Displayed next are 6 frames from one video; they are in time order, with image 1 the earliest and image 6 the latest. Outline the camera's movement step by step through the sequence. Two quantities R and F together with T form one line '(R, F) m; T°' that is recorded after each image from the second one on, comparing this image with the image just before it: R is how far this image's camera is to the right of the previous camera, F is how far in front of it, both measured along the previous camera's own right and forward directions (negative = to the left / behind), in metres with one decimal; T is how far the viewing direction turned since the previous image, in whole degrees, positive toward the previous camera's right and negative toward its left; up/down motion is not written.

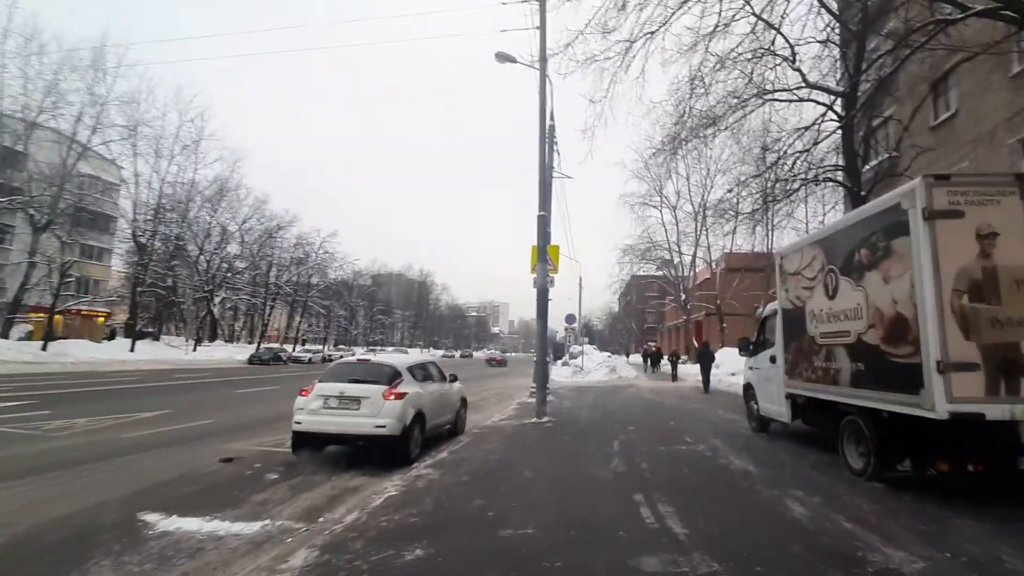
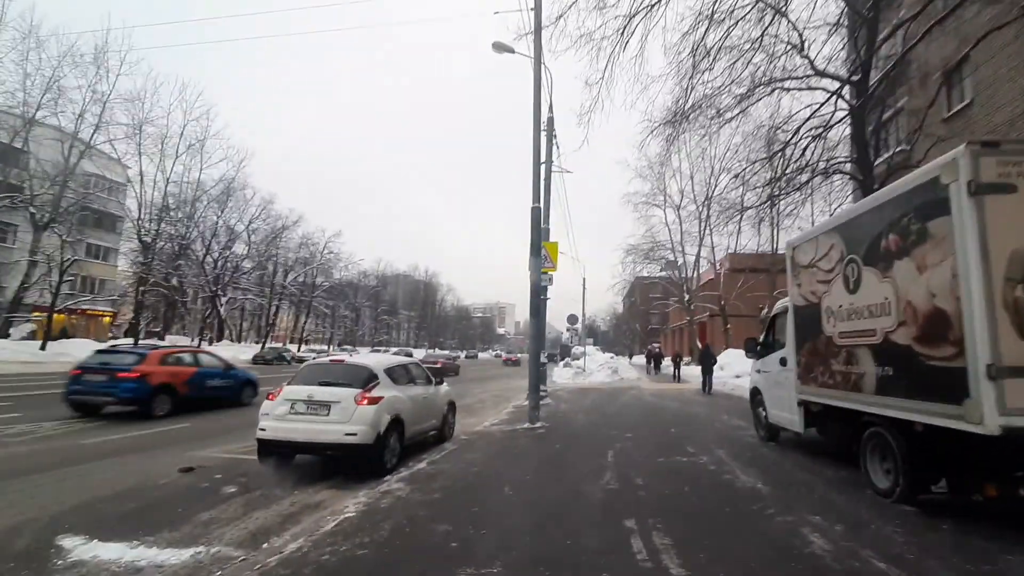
(+0.3, +0.8) m; -1°
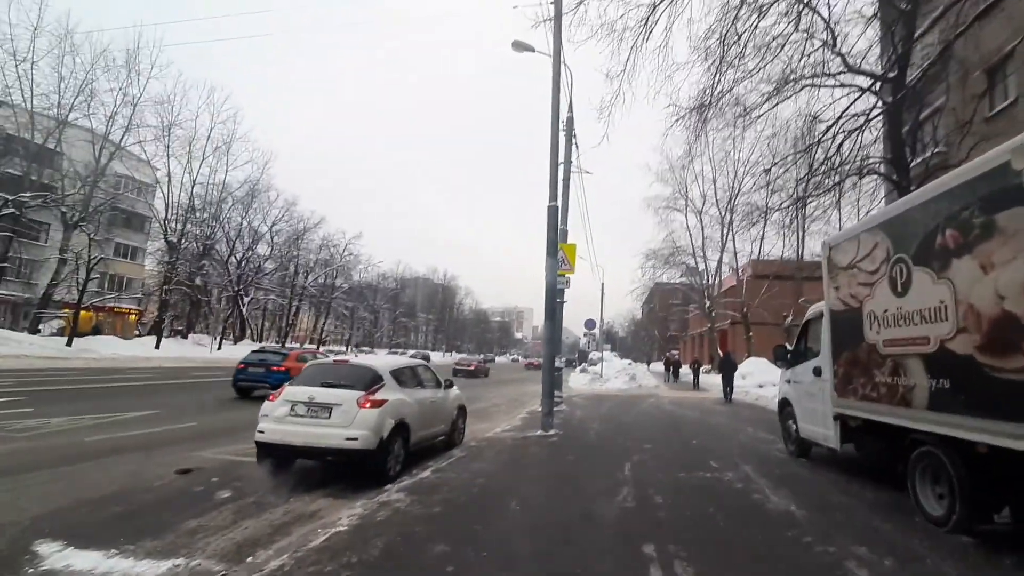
(+0.1, +0.5) m; -2°
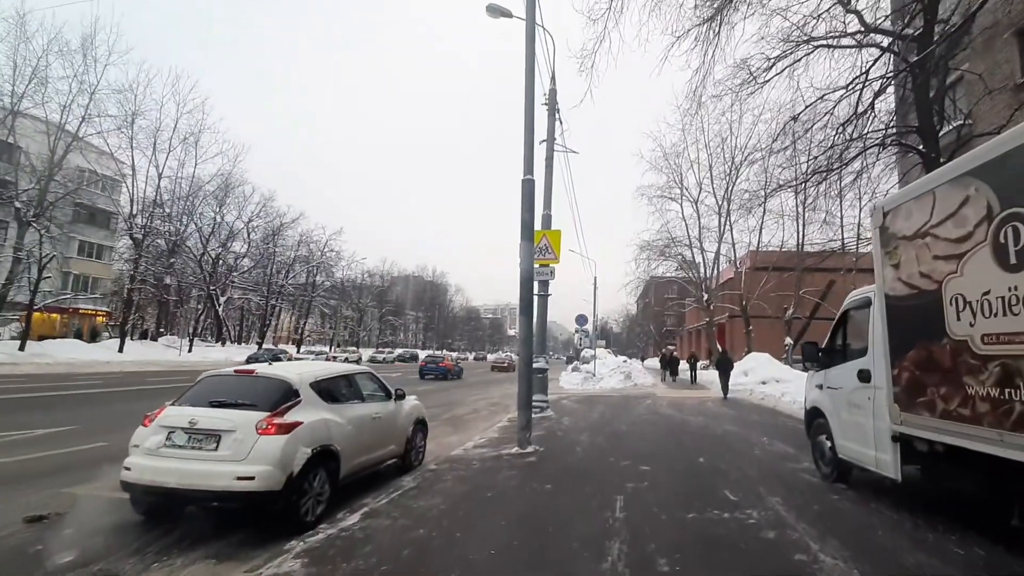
(+0.4, +1.8) m; +1°
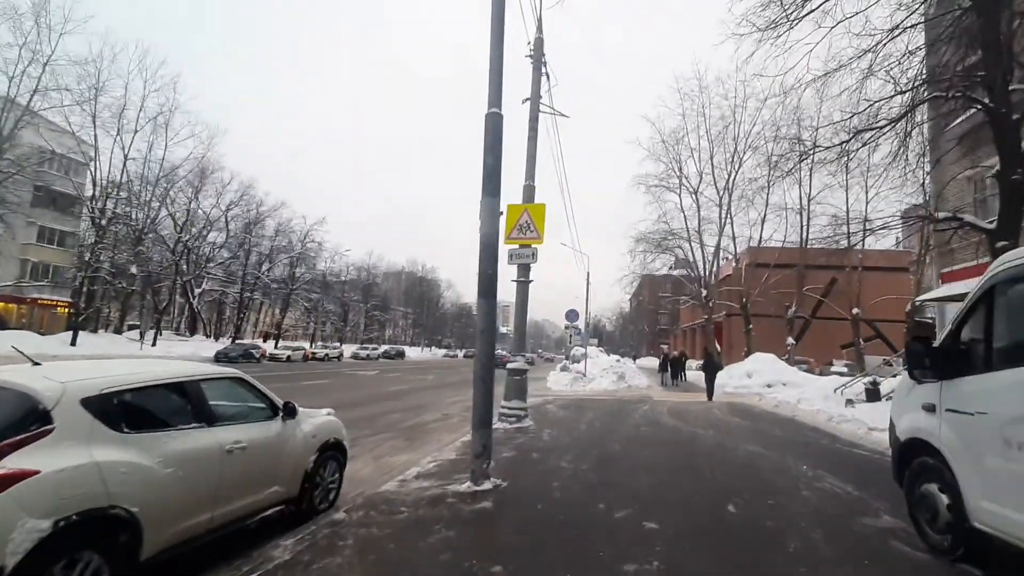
(+0.4, +2.6) m; +1°
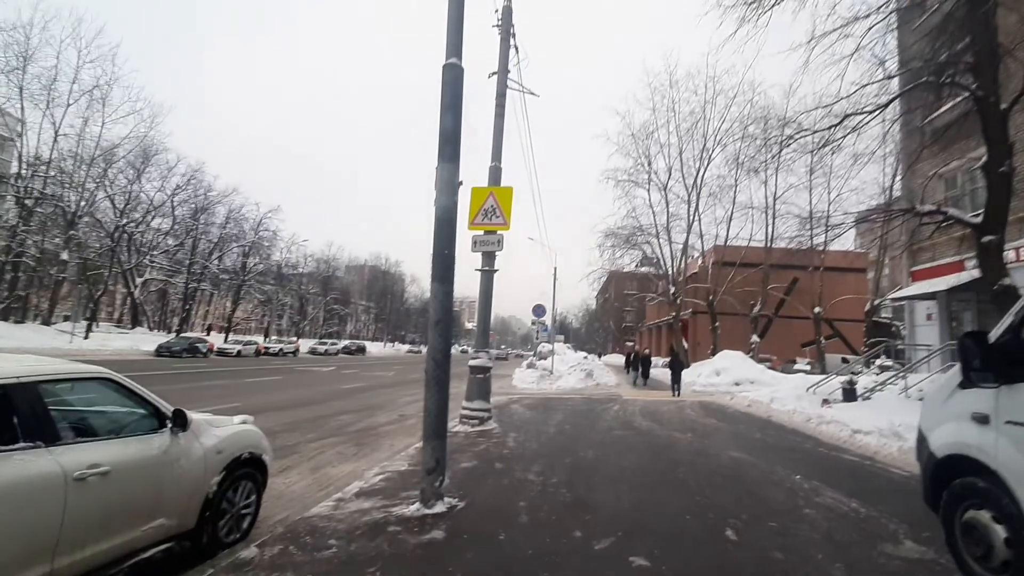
(+0.1, +1.0) m; +3°
